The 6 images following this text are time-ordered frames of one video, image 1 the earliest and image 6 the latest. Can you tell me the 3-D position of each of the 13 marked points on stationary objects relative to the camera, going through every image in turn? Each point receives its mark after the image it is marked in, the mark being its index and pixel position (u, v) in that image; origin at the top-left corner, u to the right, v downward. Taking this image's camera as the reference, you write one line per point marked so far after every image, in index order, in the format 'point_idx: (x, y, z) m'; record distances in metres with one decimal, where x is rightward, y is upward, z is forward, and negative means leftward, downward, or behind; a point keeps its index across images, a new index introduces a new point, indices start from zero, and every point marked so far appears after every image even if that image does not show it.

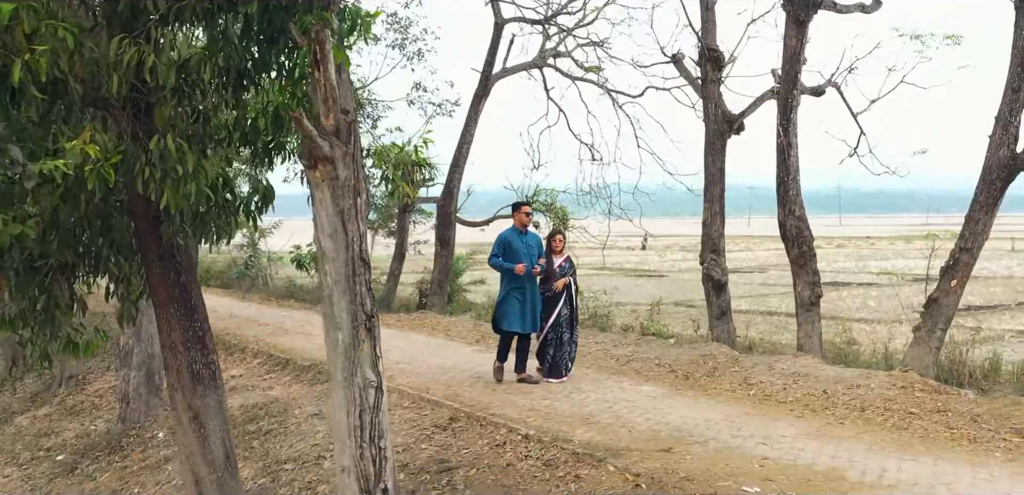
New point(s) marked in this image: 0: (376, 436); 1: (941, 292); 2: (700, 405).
0: (-0.9, -1.3, +4.8) m
1: (+6.1, -0.6, +10.4) m
2: (+2.1, -1.8, +8.1) m
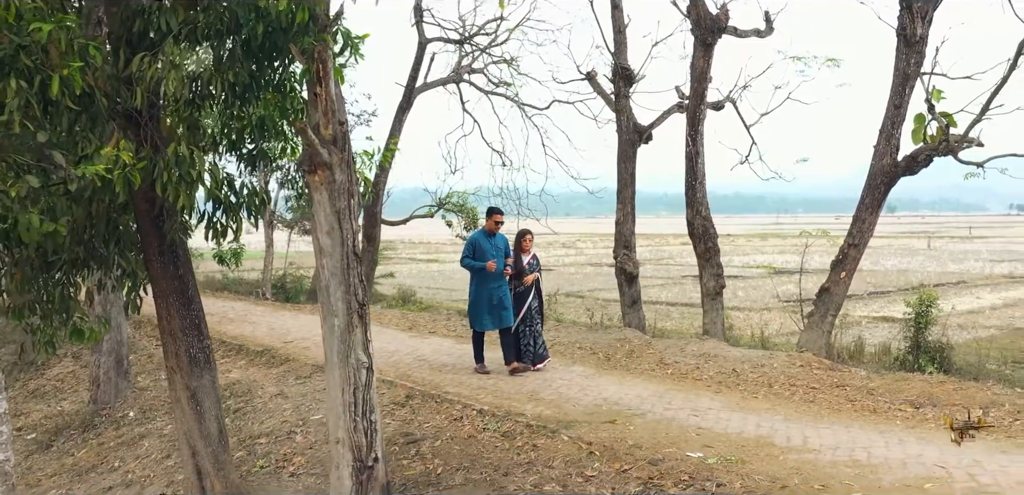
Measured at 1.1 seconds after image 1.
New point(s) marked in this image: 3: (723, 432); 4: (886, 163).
0: (-1.0, -1.2, +5.2) m
1: (+5.1, -0.6, +11.8) m
2: (+1.4, -1.7, +9.0) m
3: (+1.8, -1.6, +6.2) m
4: (+5.8, +1.2, +11.5) m
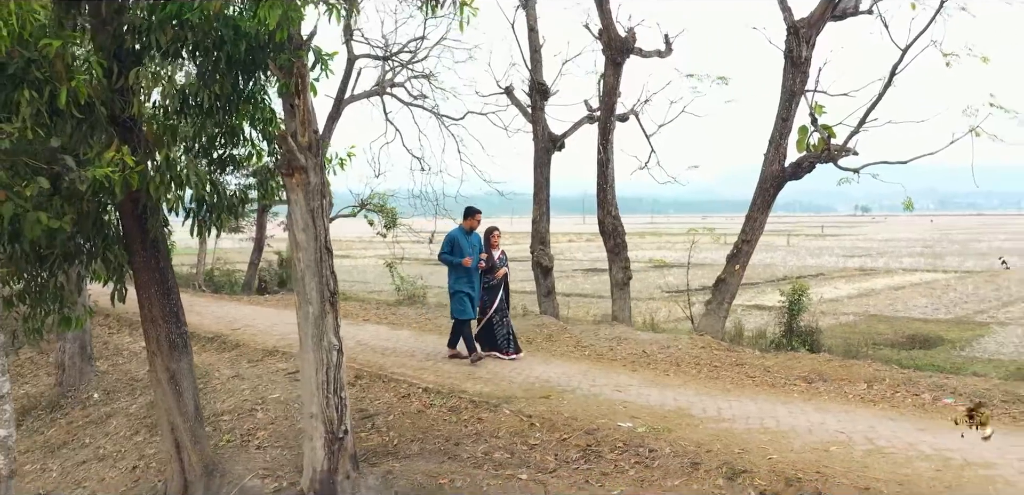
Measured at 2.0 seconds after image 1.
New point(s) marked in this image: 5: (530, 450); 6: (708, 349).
0: (-1.4, -1.1, +5.7) m
1: (+3.8, -0.5, +13.1) m
2: (+0.6, -1.6, +9.8) m
3: (+1.3, -1.5, +7.1) m
4: (+4.6, +1.3, +12.8) m
5: (+0.2, -1.7, +6.2) m
6: (+2.9, -1.5, +10.8) m
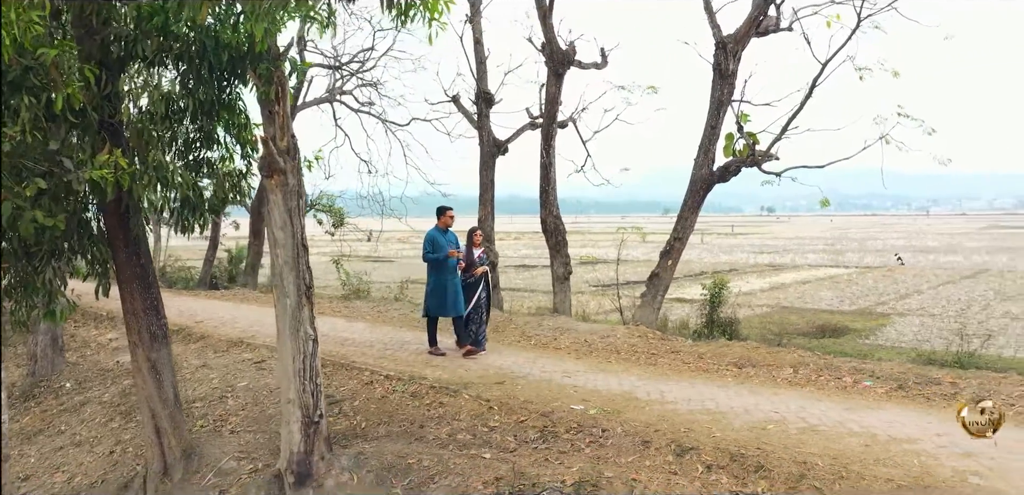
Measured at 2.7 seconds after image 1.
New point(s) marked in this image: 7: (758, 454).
0: (-1.7, -1.1, +6.1) m
1: (+2.9, -0.4, +13.9) m
2: (-0.1, -1.5, +10.3) m
3: (+0.9, -1.5, +7.7) m
4: (+3.6, +1.4, +13.6) m
5: (-0.2, -1.7, +6.7) m
6: (+2.1, -1.4, +11.5) m
7: (+1.8, -1.5, +5.3) m
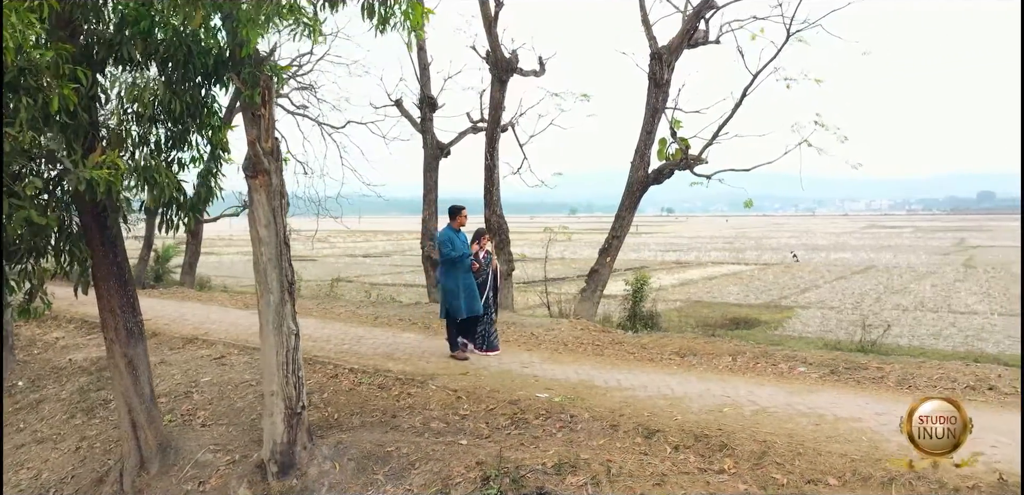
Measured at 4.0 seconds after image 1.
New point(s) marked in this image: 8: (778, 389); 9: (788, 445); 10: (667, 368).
0: (-1.9, -1.0, +6.3) m
1: (+1.8, -0.3, +14.5) m
2: (-0.8, -1.4, +10.7) m
3: (+0.5, -1.5, +8.2) m
4: (+2.6, +1.5, +14.3) m
5: (-0.5, -1.7, +7.1) m
6: (+1.3, -1.4, +12.1) m
7: (+1.7, -1.5, +5.8) m
8: (+2.6, -1.4, +7.3) m
9: (+2.1, -1.5, +5.5) m
10: (+1.9, -1.5, +9.0) m
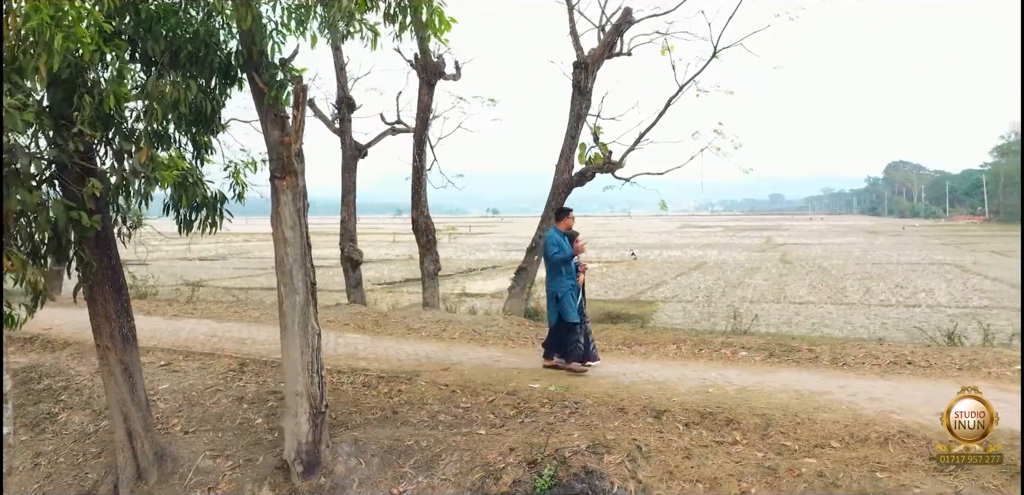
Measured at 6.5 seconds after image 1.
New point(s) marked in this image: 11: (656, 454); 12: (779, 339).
0: (-1.7, -1.1, +6.4) m
1: (+0.4, -0.3, +15.1) m
2: (-1.4, -1.4, +10.8) m
3: (+0.3, -1.5, +8.6) m
4: (+1.2, +1.5, +15.1) m
5: (-0.5, -1.7, +7.4) m
6: (+0.3, -1.4, +12.6) m
7: (+1.9, -1.5, +6.6) m
8: (+2.6, -1.4, +8.2) m
9: (+2.4, -1.5, +6.3) m
10: (+1.5, -1.5, +9.7) m
11: (+1.2, -1.7, +5.9) m
12: (+4.1, -1.4, +10.9) m
